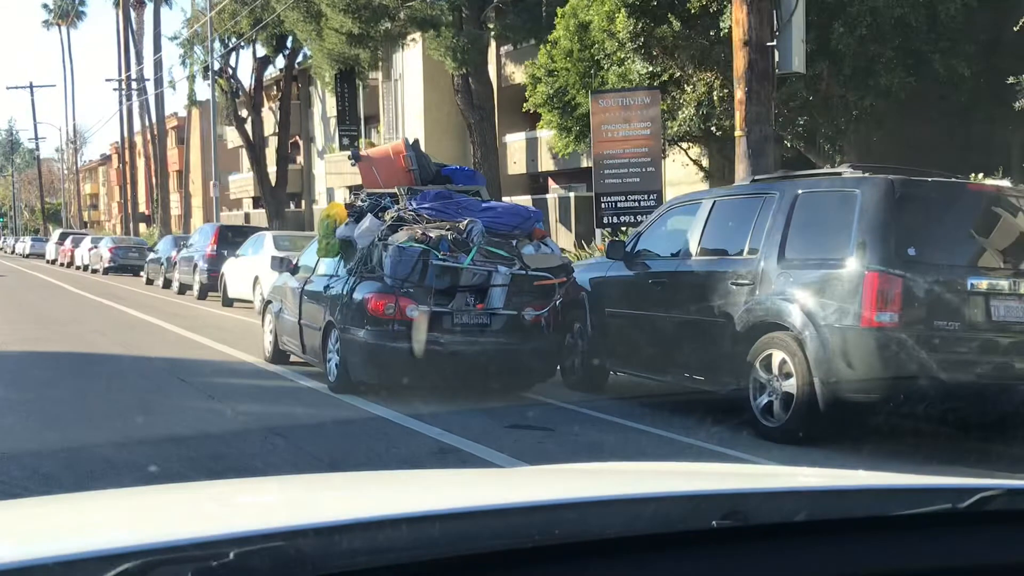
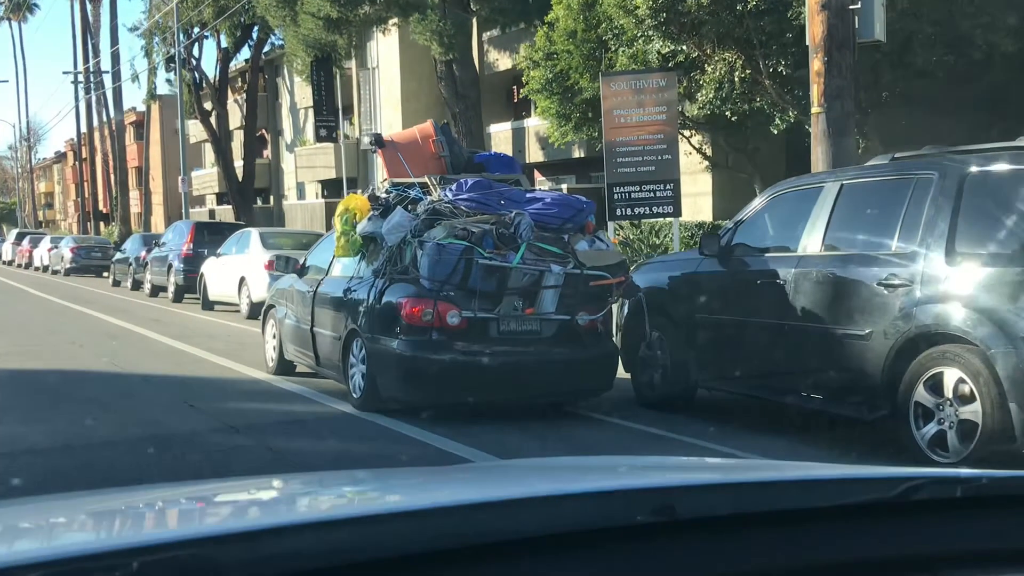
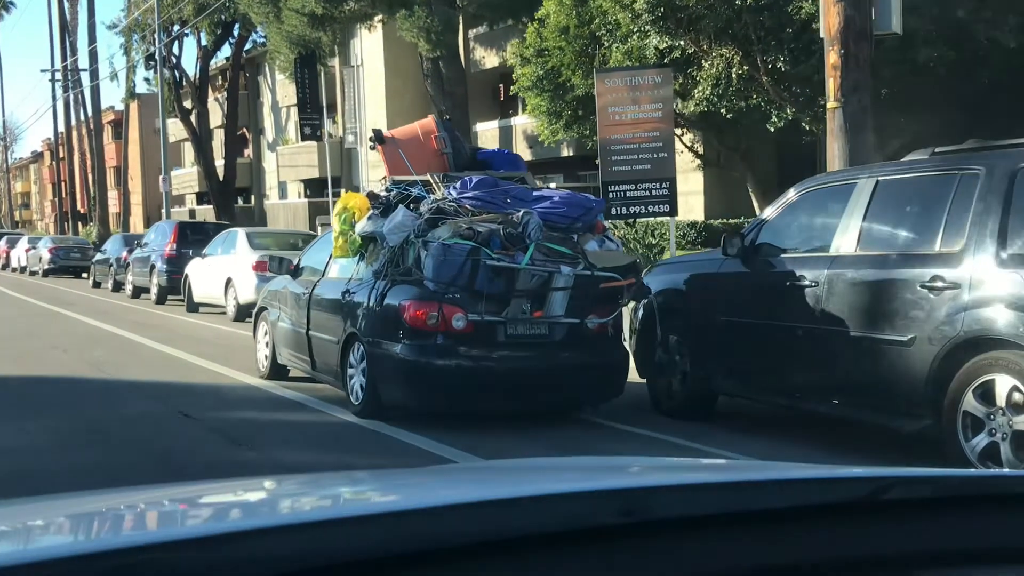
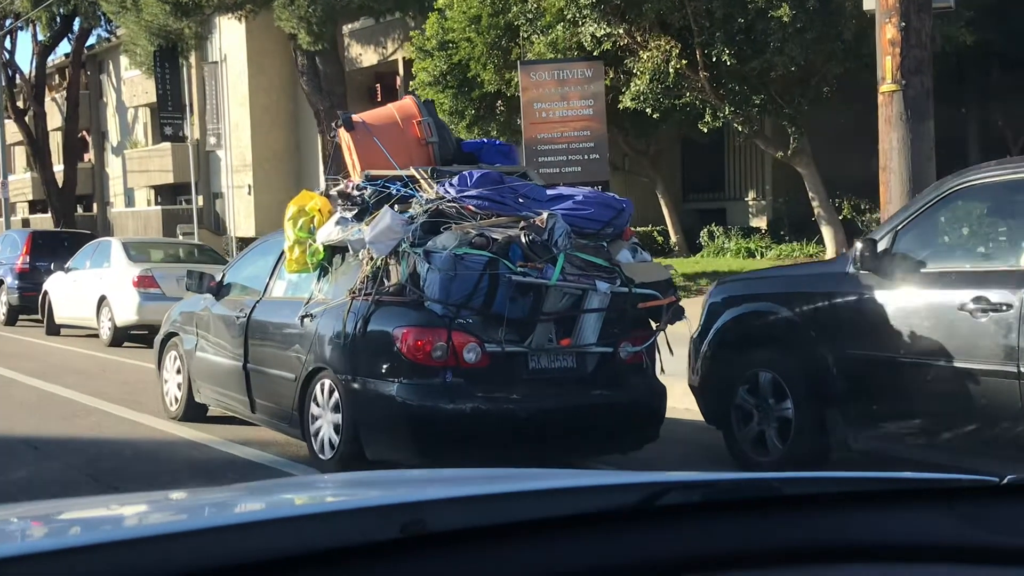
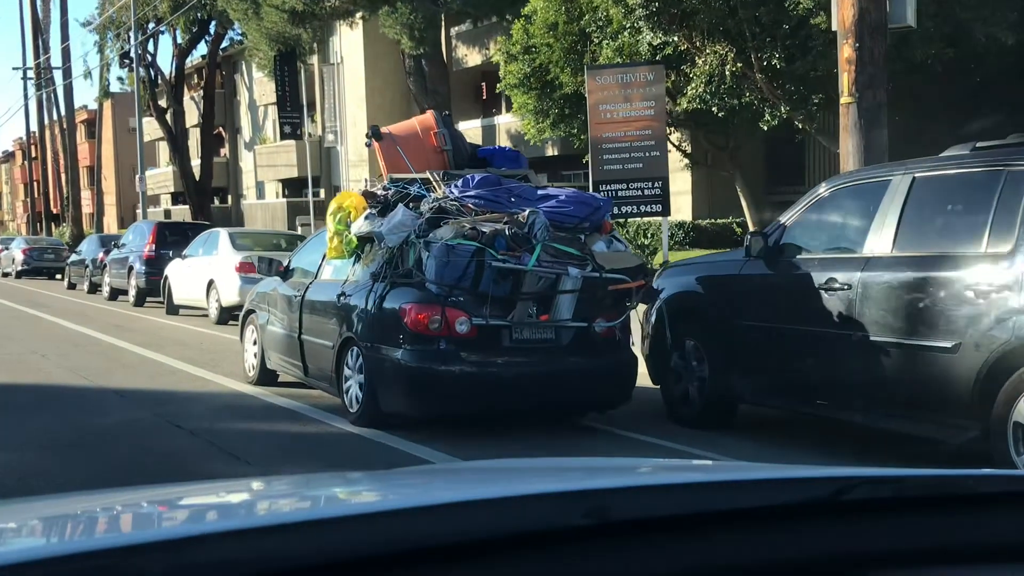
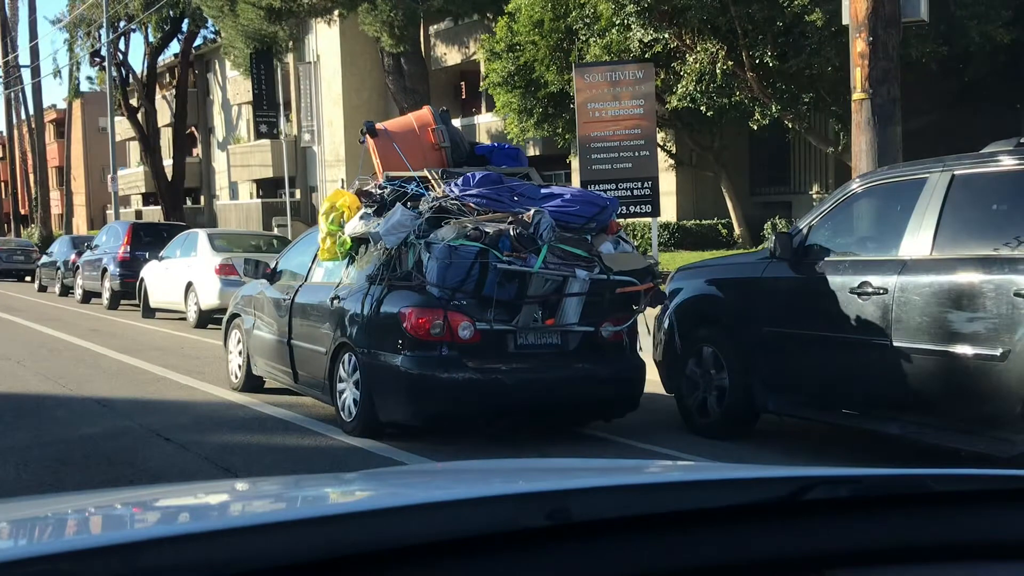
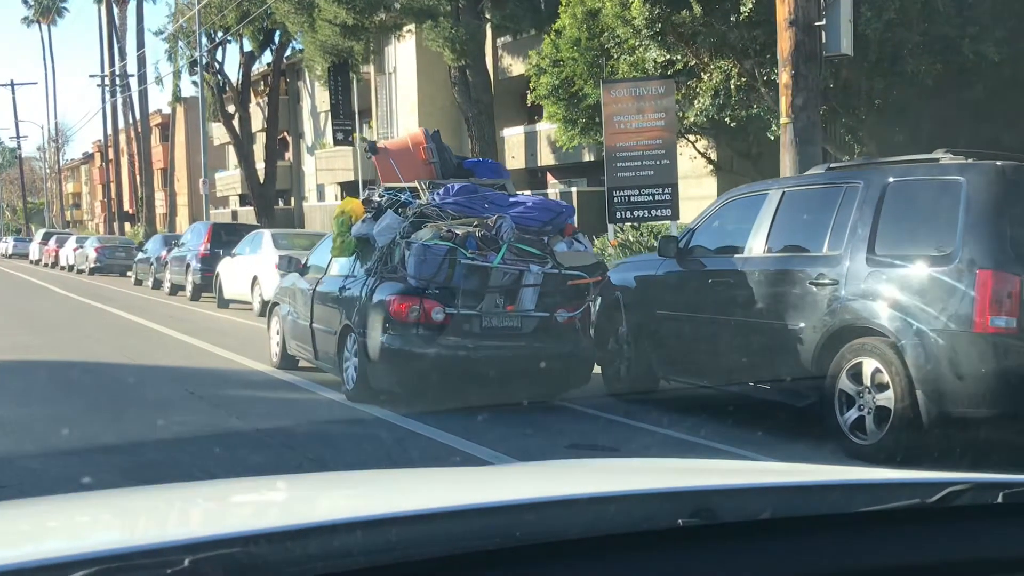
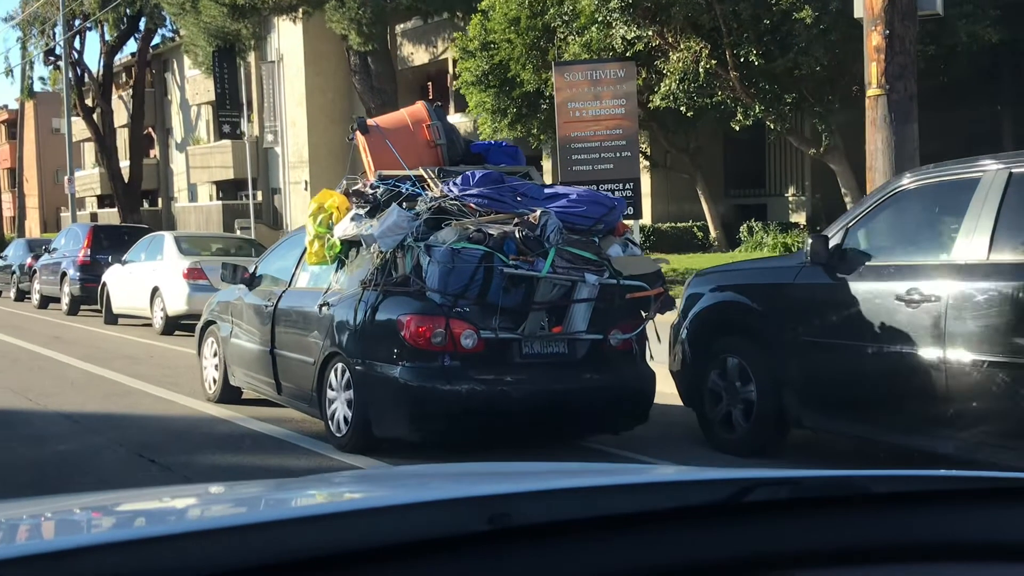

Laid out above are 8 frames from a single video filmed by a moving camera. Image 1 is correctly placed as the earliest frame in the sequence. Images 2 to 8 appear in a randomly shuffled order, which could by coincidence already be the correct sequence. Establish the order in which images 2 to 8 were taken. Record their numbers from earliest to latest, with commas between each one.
7, 2, 3, 5, 6, 8, 4
